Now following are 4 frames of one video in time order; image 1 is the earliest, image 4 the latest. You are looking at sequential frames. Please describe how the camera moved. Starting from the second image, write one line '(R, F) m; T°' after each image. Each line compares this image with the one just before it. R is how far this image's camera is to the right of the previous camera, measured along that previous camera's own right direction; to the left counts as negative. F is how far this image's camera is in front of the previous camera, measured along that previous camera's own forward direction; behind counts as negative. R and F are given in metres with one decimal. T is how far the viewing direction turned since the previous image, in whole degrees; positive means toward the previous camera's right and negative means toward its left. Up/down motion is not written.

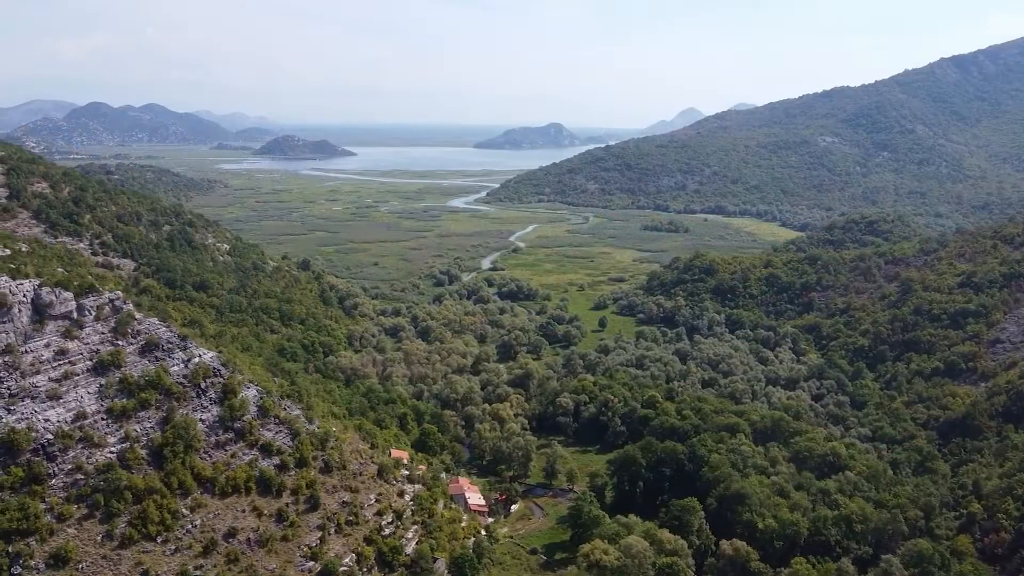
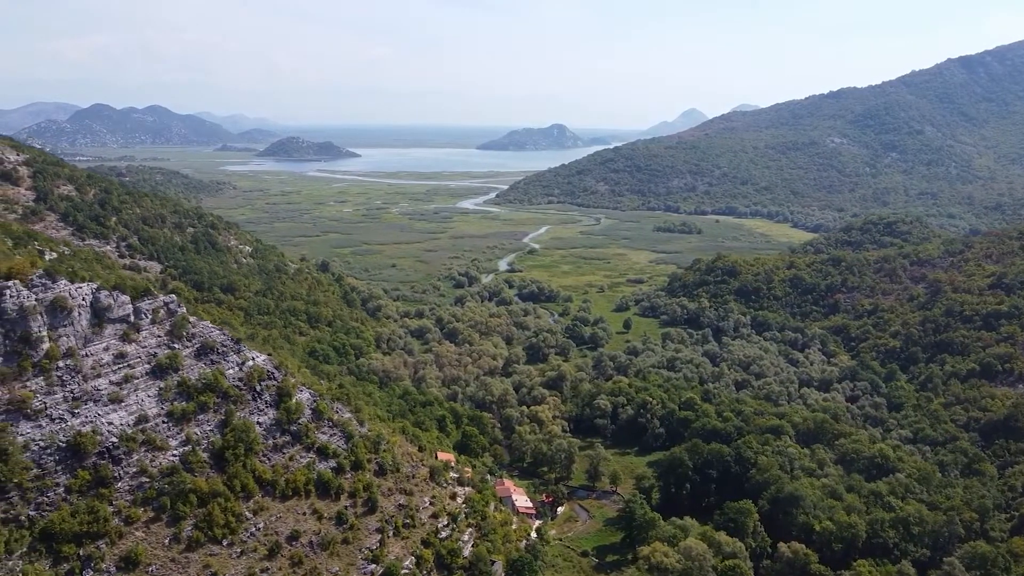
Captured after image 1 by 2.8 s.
(-2.3, -0.1) m; 0°
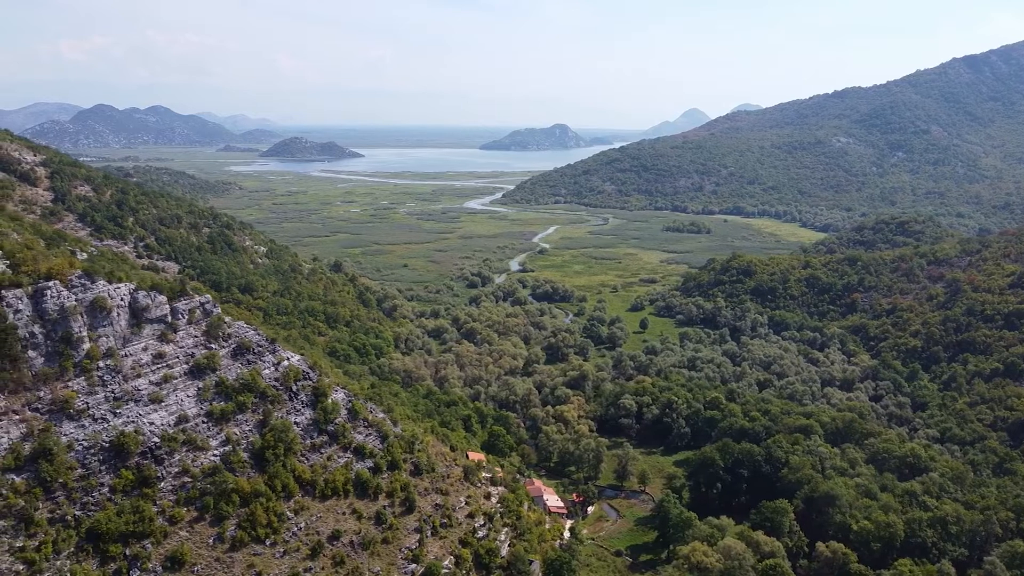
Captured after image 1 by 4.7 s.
(-1.5, 0.0) m; 0°
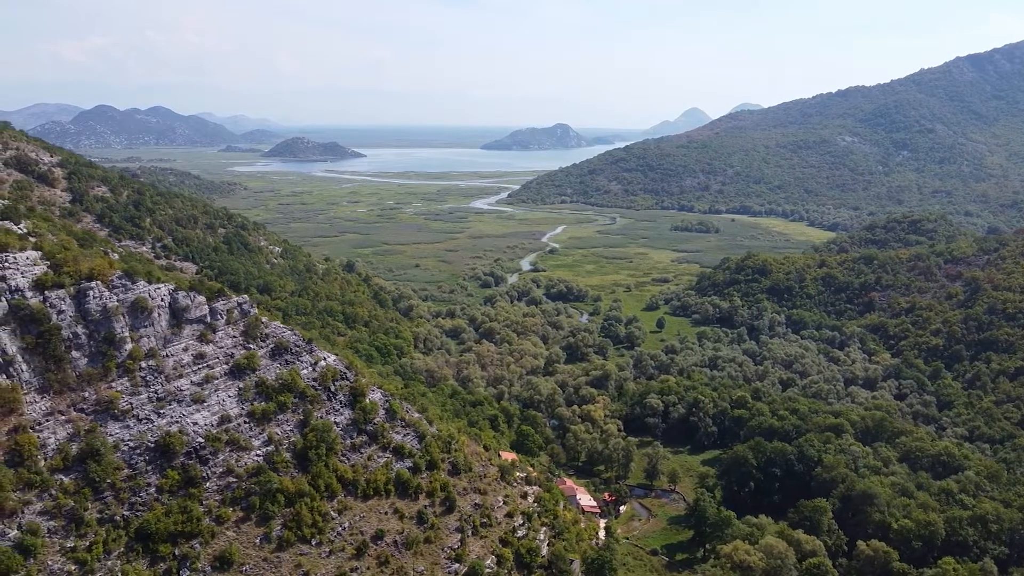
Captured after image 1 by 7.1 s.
(-1.6, 0.0) m; 0°
